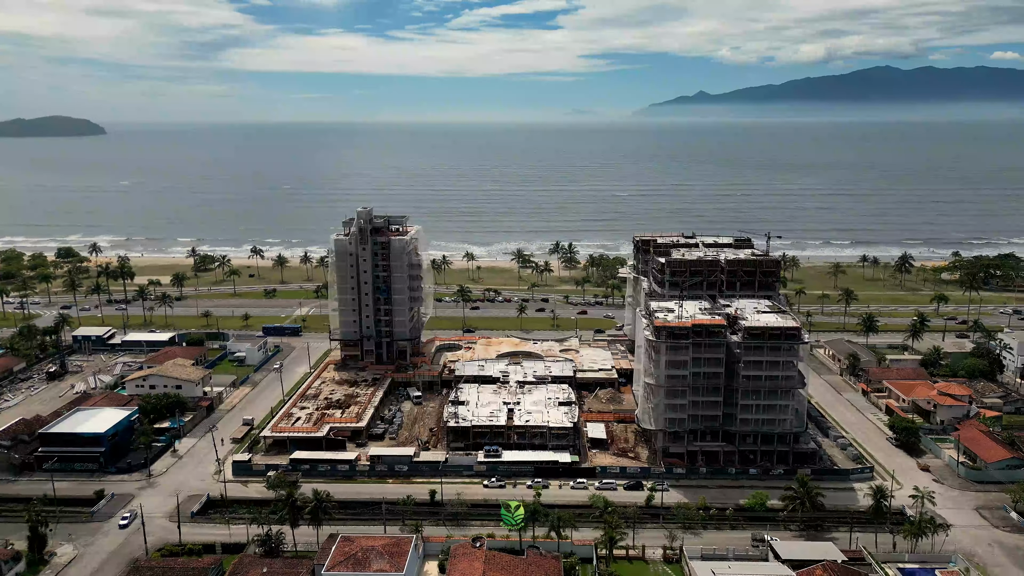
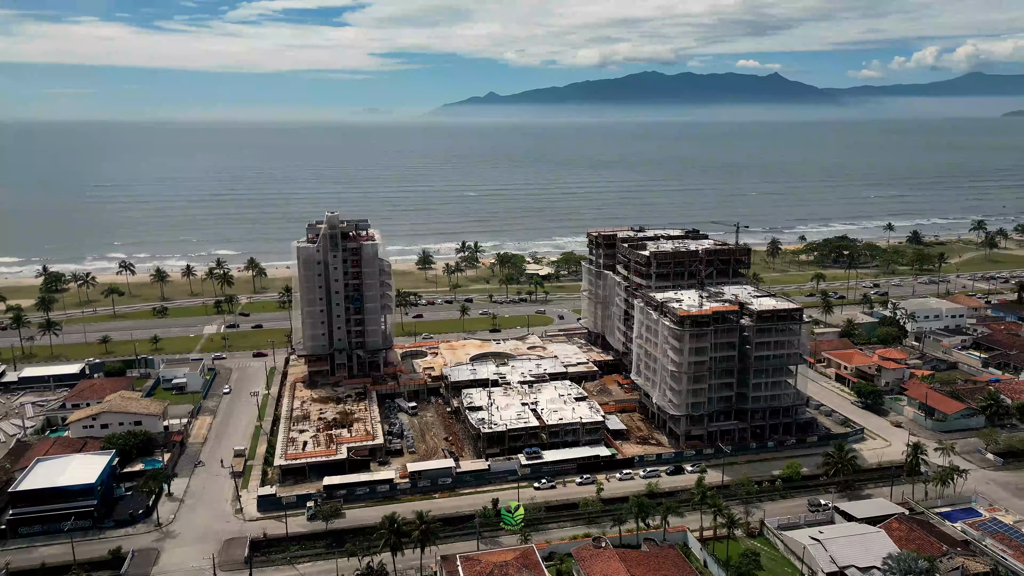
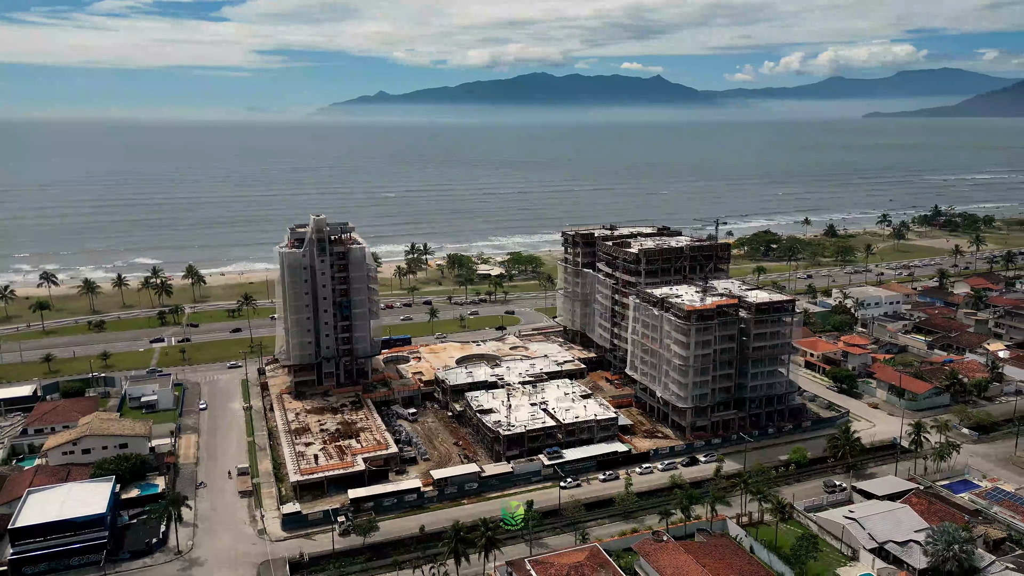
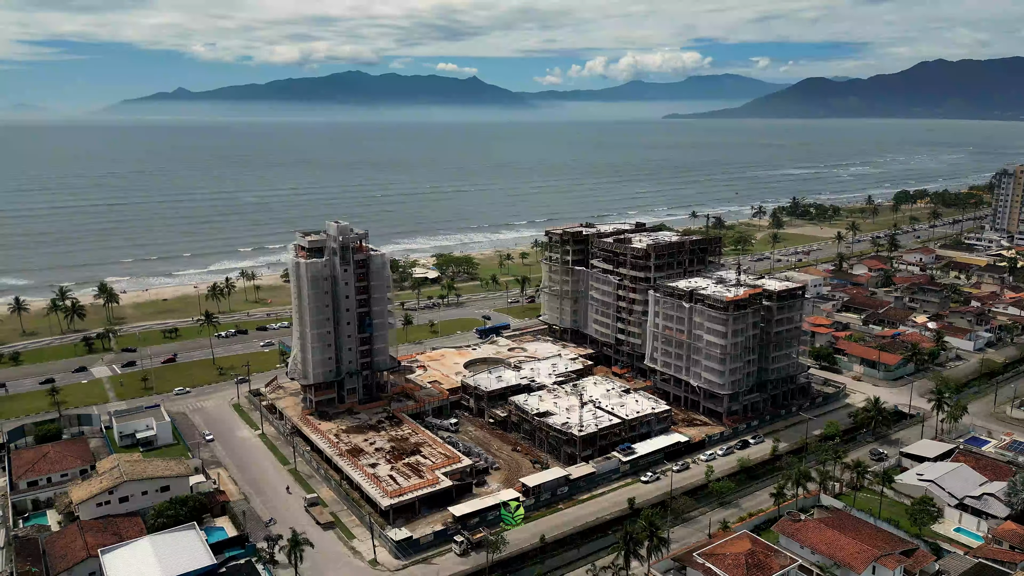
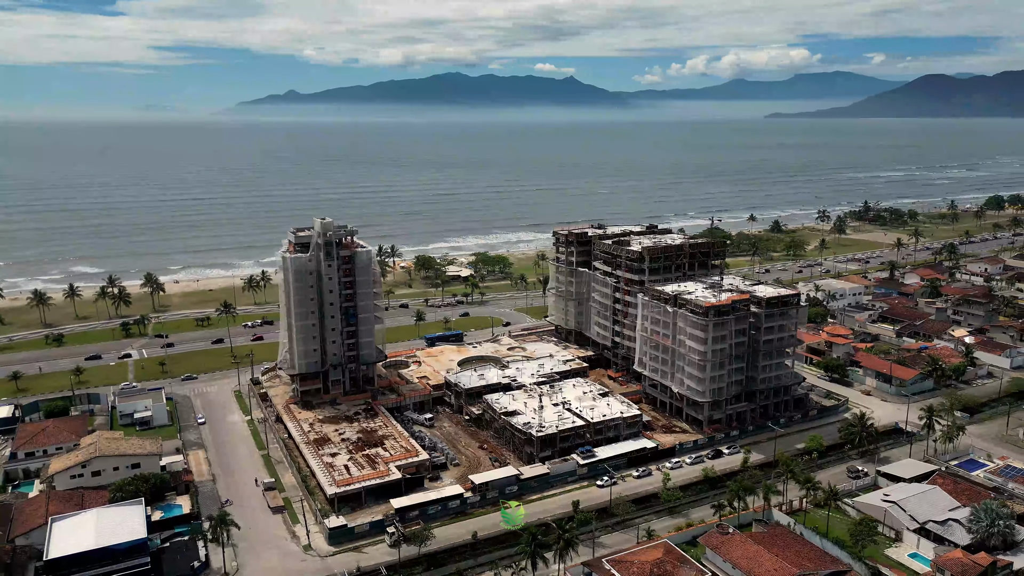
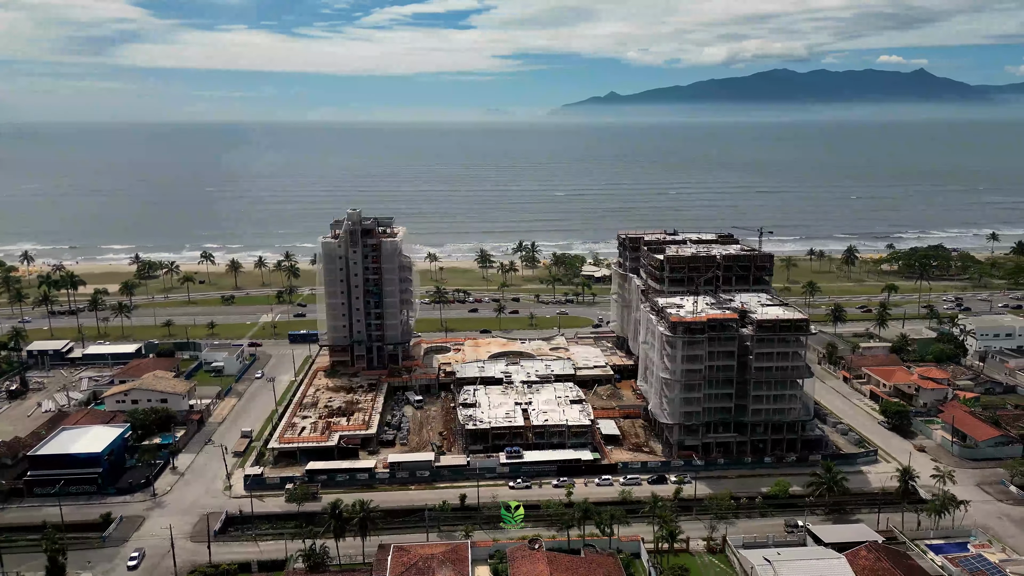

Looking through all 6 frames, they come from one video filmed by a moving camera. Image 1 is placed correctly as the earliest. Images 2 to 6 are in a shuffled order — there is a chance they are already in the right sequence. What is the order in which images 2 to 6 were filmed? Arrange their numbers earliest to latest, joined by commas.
6, 2, 3, 5, 4
